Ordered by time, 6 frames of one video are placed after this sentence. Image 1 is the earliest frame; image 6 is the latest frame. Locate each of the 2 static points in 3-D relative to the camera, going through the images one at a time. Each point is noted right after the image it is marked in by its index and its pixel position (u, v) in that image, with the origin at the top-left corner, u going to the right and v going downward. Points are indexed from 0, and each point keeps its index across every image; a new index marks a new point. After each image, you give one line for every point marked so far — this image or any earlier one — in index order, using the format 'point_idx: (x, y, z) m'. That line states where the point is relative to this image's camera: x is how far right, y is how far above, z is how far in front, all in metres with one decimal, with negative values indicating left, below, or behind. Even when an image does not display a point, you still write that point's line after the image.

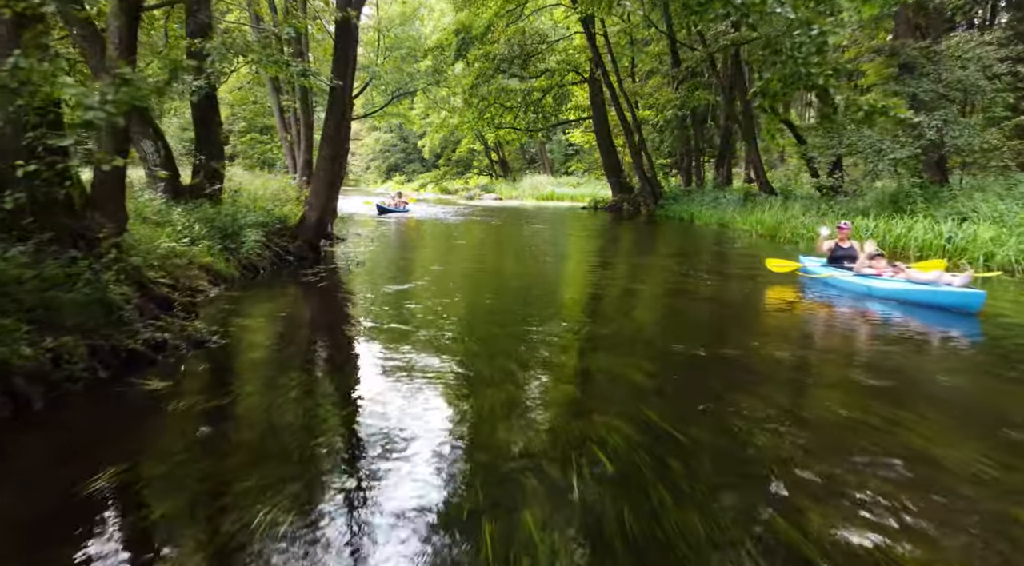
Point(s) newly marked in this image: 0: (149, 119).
0: (-5.4, +2.4, +10.0) m
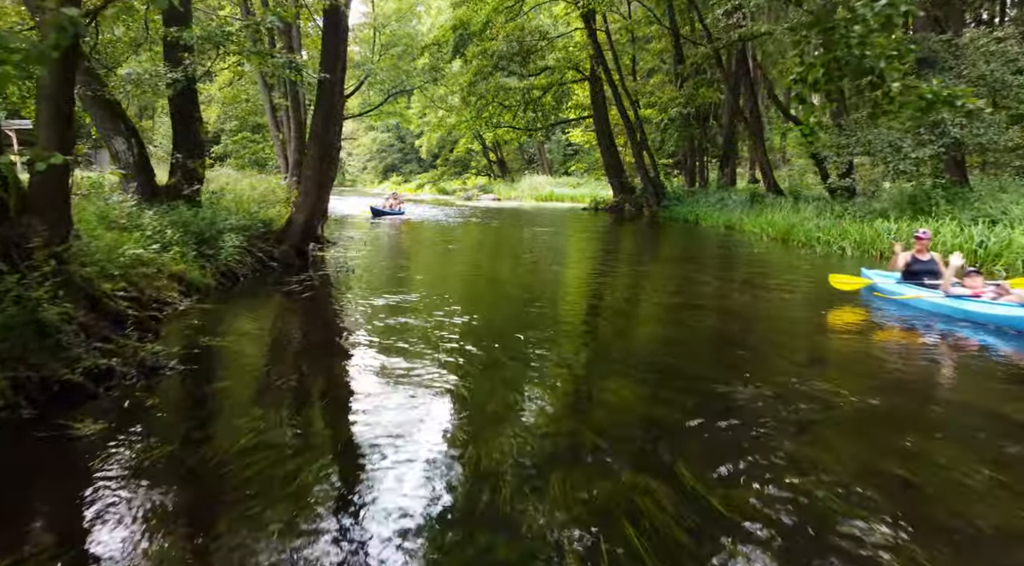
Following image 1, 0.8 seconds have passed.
0: (-5.4, +2.3, +9.2) m
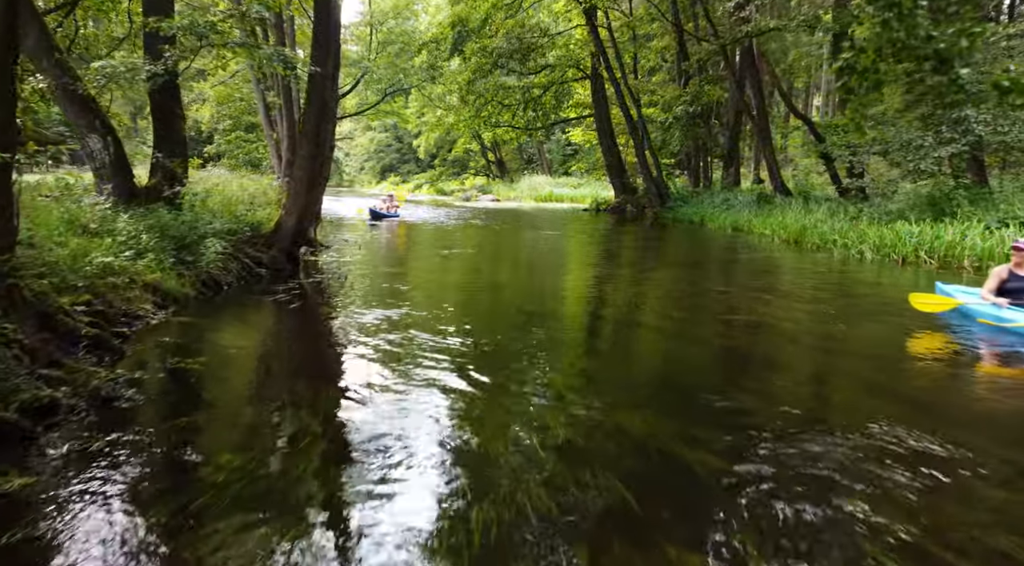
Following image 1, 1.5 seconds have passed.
0: (-5.3, +2.2, +8.6) m
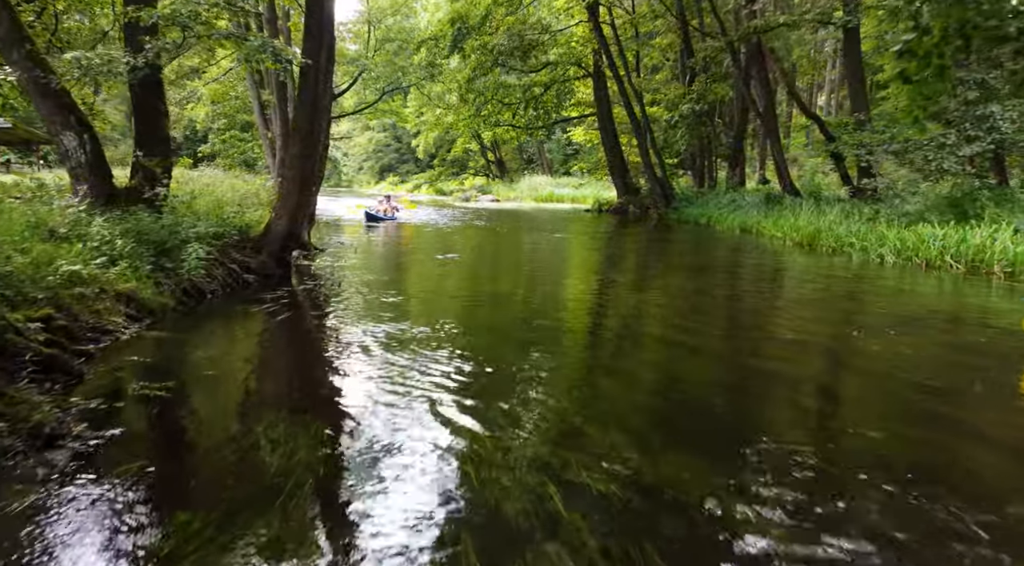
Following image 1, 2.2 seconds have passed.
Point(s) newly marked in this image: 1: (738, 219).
0: (-5.3, +2.1, +8.0) m
1: (+6.6, +1.9, +19.5) m
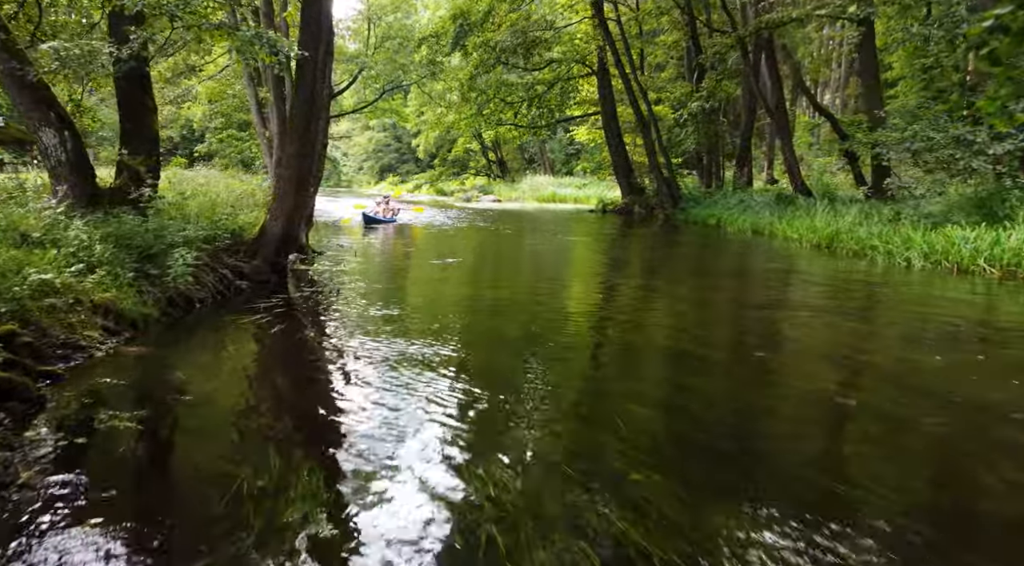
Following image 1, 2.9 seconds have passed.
0: (-5.1, +2.0, +7.5) m
1: (+6.7, +1.8, +18.9) m
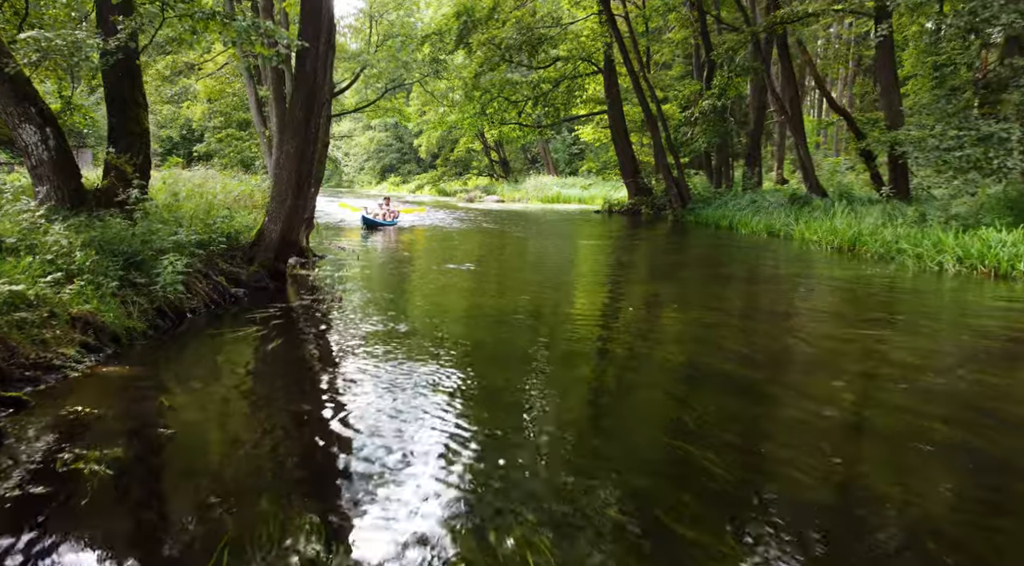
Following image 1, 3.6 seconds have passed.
0: (-5.0, +1.9, +6.9) m
1: (+6.9, +1.7, +18.4) m
